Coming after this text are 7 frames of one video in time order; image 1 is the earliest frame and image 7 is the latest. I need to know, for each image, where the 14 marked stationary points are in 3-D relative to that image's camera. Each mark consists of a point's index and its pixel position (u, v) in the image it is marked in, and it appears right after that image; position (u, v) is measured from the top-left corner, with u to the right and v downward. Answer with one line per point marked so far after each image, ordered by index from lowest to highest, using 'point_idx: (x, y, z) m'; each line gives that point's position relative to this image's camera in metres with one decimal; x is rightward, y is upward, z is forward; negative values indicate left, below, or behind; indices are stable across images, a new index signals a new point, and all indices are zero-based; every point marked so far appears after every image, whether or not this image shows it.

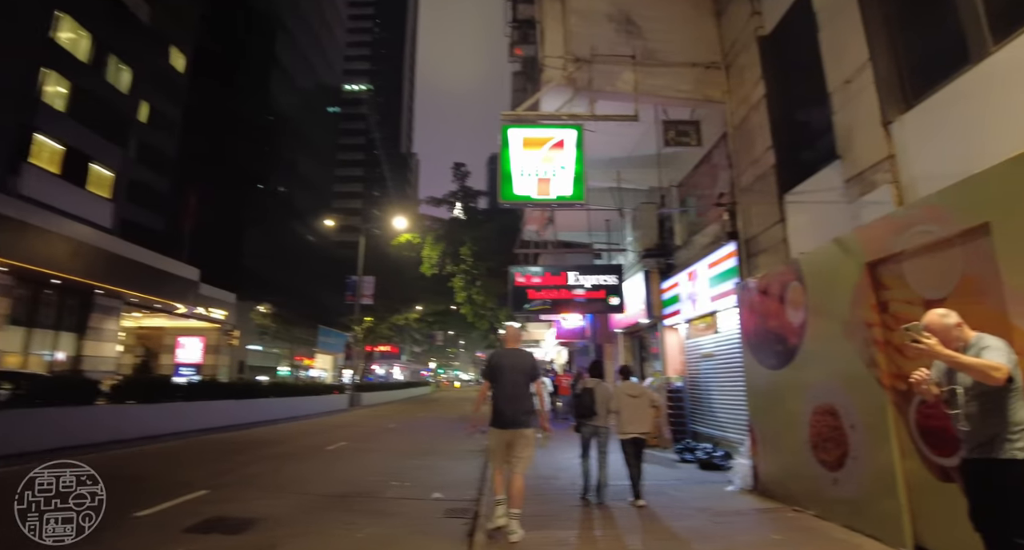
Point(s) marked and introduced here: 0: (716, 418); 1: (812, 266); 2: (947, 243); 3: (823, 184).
0: (+4.2, -2.9, +9.8) m
1: (+3.5, +0.1, +5.7) m
2: (+3.7, +0.3, +4.1) m
3: (+4.5, +1.3, +6.9) m
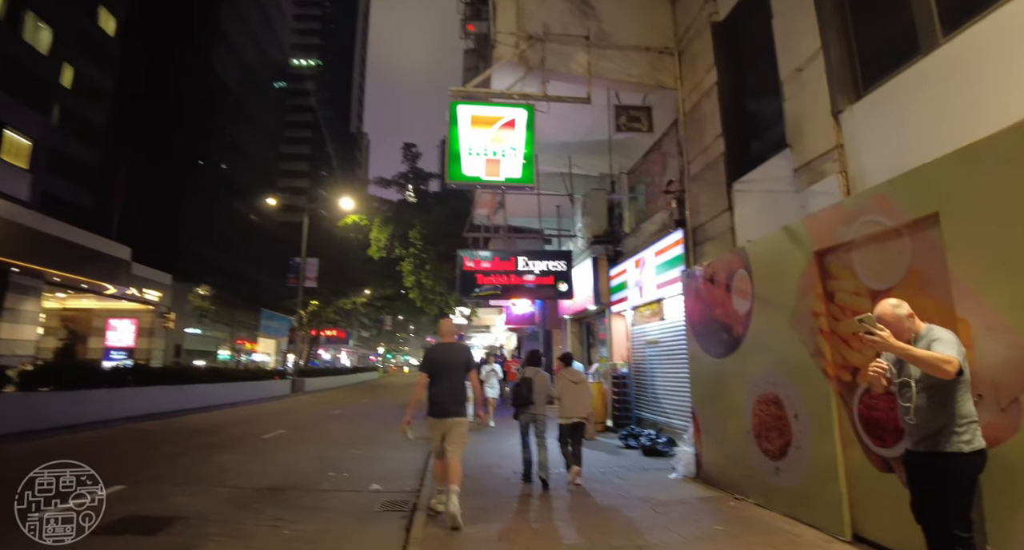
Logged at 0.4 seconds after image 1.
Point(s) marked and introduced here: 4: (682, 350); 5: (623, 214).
0: (+3.0, -2.7, +9.8) m
1: (+2.9, +0.2, +5.7) m
2: (+3.2, +0.3, +4.0) m
3: (+3.7, +1.5, +6.9) m
4: (+3.2, -1.4, +8.9) m
5: (+2.8, +1.5, +12.2) m
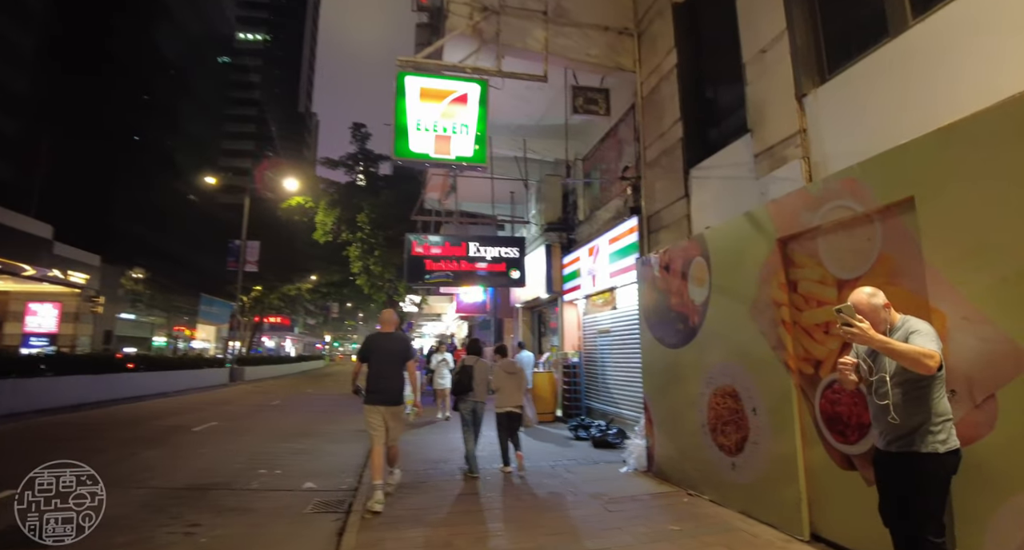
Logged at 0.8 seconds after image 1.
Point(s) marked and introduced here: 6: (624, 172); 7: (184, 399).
0: (+2.0, -2.4, +9.7) m
1: (+2.3, +0.4, +5.4) m
2: (+2.8, +0.4, +3.8) m
3: (+3.1, +1.6, +6.7) m
4: (+2.2, -1.2, +8.8) m
5: (+1.6, +1.8, +11.9) m
6: (+2.3, +2.1, +9.8) m
7: (-12.7, -4.7, +18.9) m
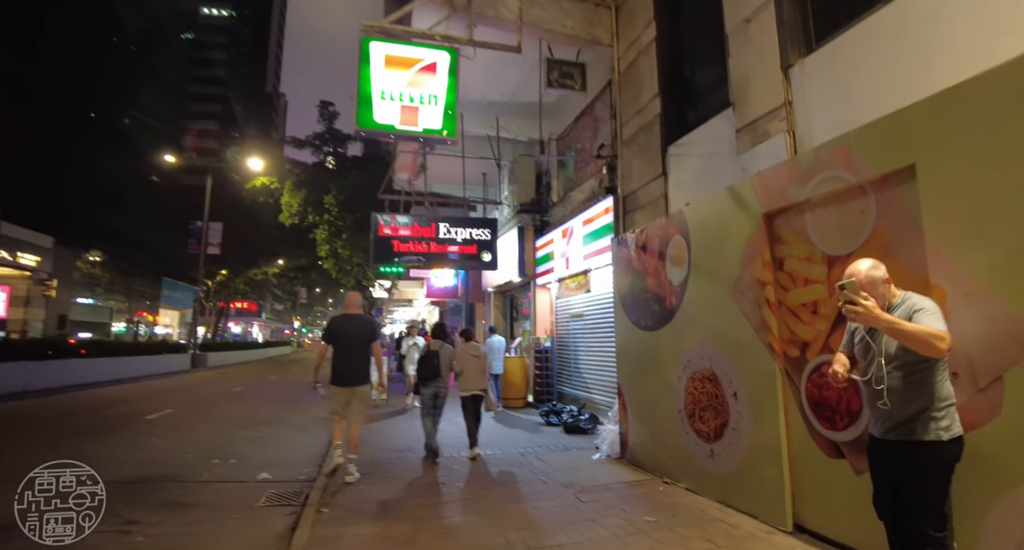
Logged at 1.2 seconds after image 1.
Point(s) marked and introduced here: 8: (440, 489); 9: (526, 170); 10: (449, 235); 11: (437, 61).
0: (+1.4, -2.1, +9.4) m
1: (+2.0, +0.6, +5.1) m
2: (+2.6, +0.6, +3.6) m
3: (+2.7, +1.9, +6.4) m
4: (+1.7, -0.9, +8.5) m
5: (+0.9, +2.2, +11.5) m
6: (+1.7, +2.5, +9.4) m
7: (-13.8, -4.0, +17.9) m
8: (-0.8, -2.5, +5.6) m
9: (+0.3, +2.6, +12.0) m
10: (-1.5, +0.9, +11.2) m
11: (-1.3, +3.7, +8.1) m
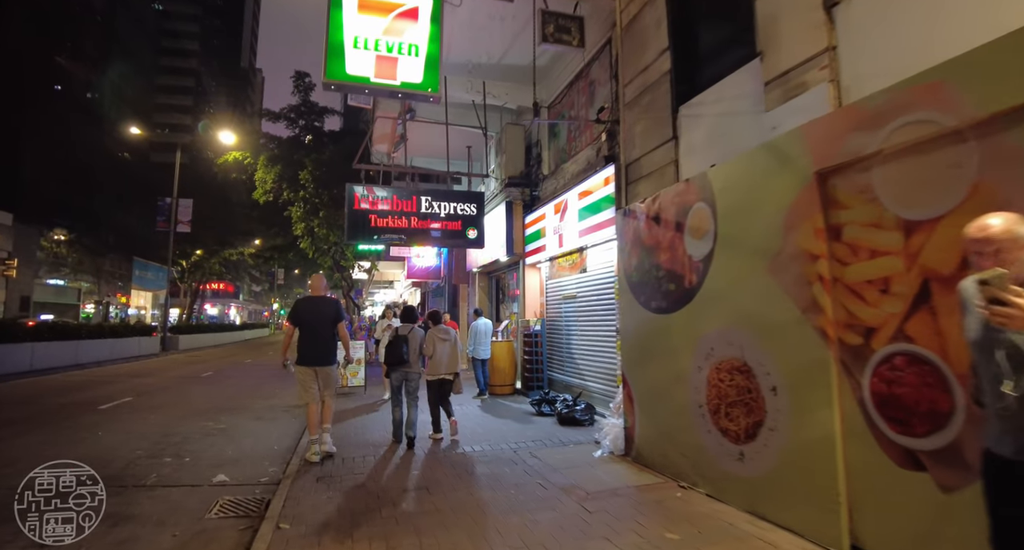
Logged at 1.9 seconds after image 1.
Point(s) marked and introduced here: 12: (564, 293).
0: (+1.2, -1.7, +8.7) m
1: (+1.9, +0.8, +4.4) m
2: (+2.6, +0.8, +2.8) m
3: (+2.6, +2.2, +5.7) m
4: (+1.5, -0.5, +7.8) m
5: (+0.7, +2.7, +10.6) m
6: (+1.5, +2.9, +8.6) m
7: (-14.3, -3.2, +16.7) m
8: (-0.9, -2.2, +4.8) m
9: (0.0, +3.1, +11.1) m
10: (-1.7, +1.4, +10.3) m
11: (-1.4, +4.0, +7.1) m
12: (+1.0, -0.3, +9.3) m
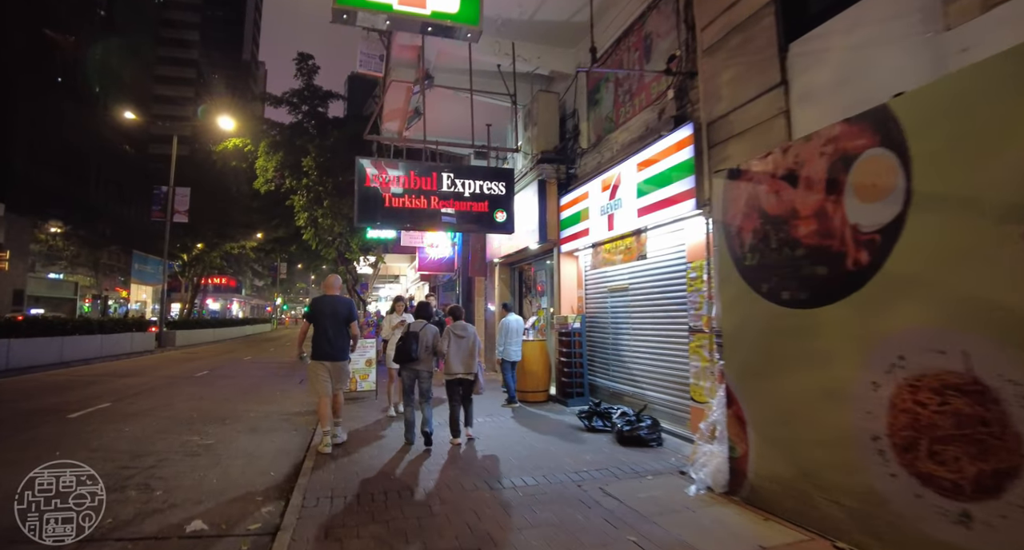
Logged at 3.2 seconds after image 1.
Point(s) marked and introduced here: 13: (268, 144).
0: (+1.8, -1.5, +7.4) m
1: (+2.6, +1.0, +3.0) m
2: (+3.2, +0.9, +1.4) m
3: (+3.2, +2.3, +4.3) m
4: (+2.2, -0.3, +6.4) m
5: (+1.3, +2.9, +9.3) m
6: (+2.2, +3.0, +7.2) m
7: (-13.6, -2.9, +15.4) m
8: (-0.3, -2.1, +3.5) m
9: (+0.7, +3.3, +9.7) m
10: (-1.1, +1.6, +8.9) m
11: (-0.8, +4.2, +5.8) m
12: (+1.7, -0.2, +7.9) m
13: (-9.5, +5.2, +18.7) m
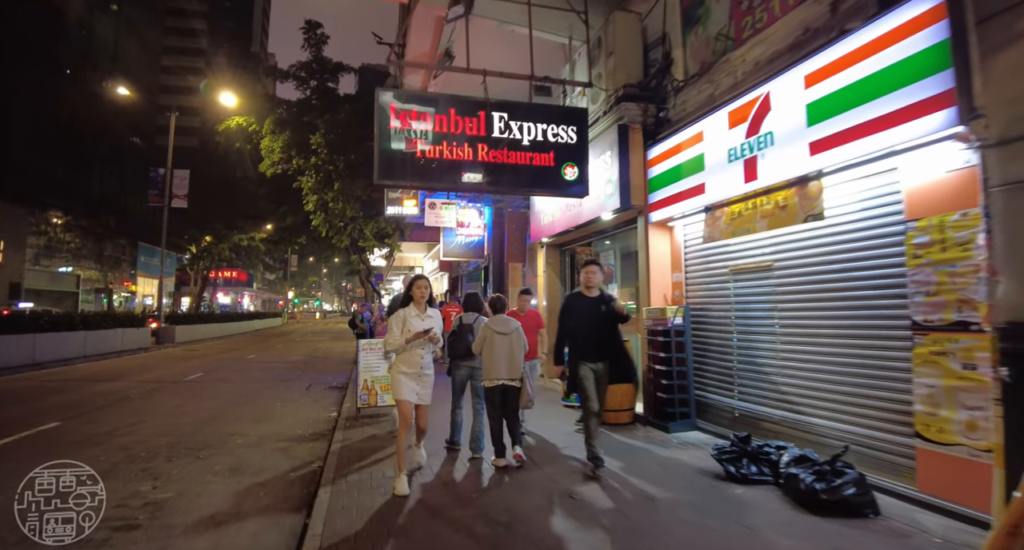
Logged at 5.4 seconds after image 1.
0: (+2.8, -1.2, +5.1) m
1: (+3.5, +1.2, +0.7) m
2: (+4.0, +1.2, -0.9) m
3: (+4.1, +2.6, +1.9) m
4: (+3.1, 0.0, +4.1) m
5: (+2.3, +3.2, +6.9) m
6: (+3.1, +3.3, +4.9) m
7: (-12.5, -2.5, +13.5) m
8: (+0.6, -1.8, +1.3) m
9: (+1.7, +3.6, +7.4) m
10: (-0.1, +1.9, +6.7) m
11: (+0.2, +4.5, +3.5) m
12: (+2.7, +0.1, +5.7) m
13: (-8.3, +5.6, +16.5) m
